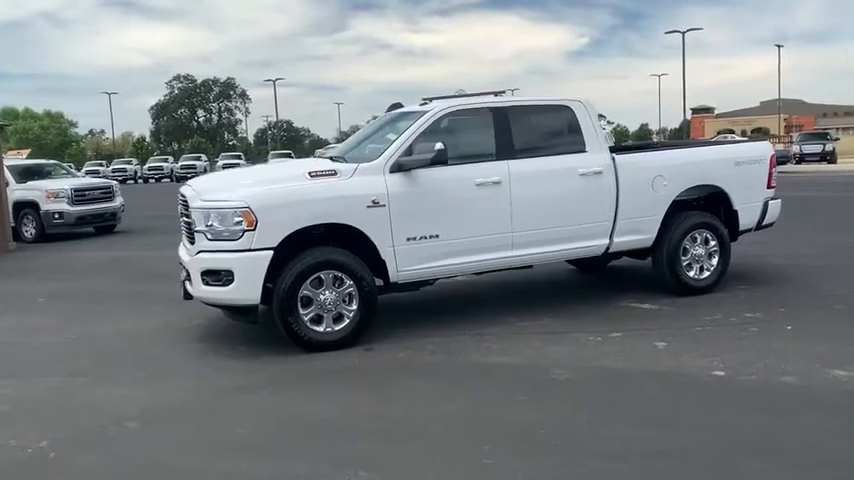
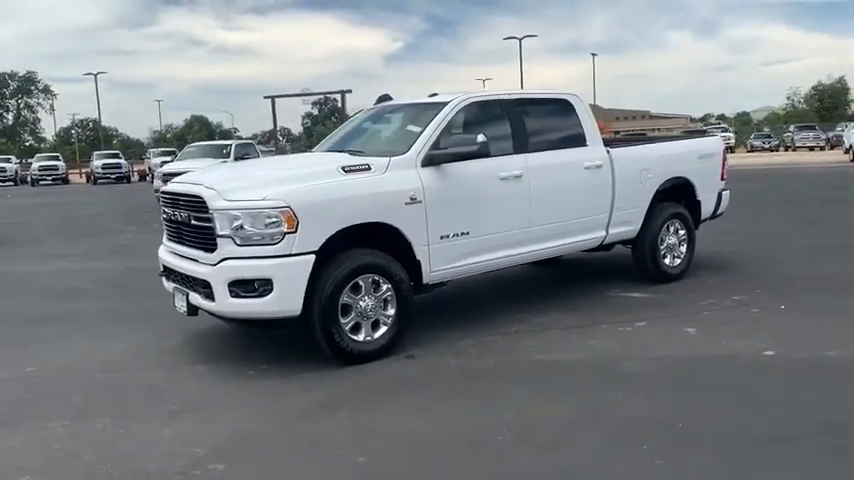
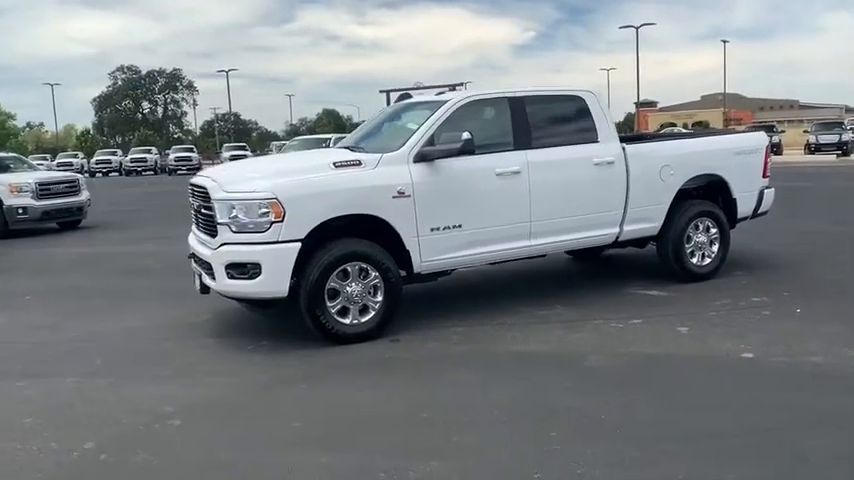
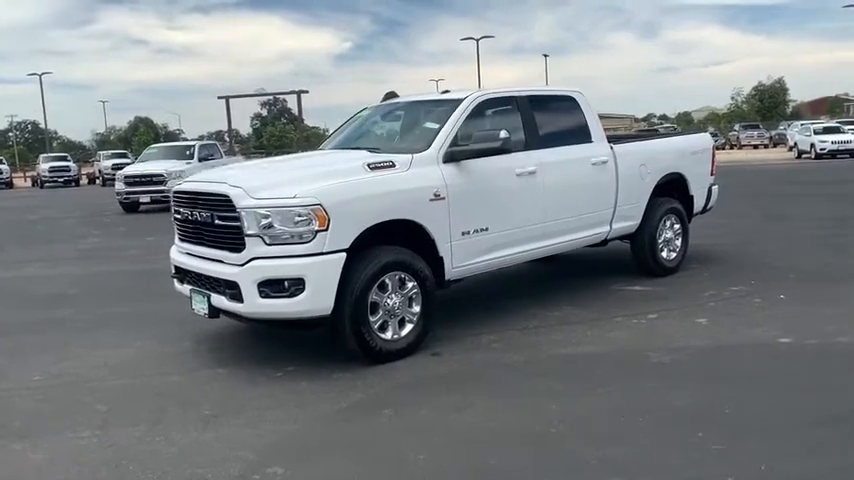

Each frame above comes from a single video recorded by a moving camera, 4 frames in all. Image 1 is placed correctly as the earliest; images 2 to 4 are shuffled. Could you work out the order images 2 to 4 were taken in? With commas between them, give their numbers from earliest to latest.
3, 2, 4
